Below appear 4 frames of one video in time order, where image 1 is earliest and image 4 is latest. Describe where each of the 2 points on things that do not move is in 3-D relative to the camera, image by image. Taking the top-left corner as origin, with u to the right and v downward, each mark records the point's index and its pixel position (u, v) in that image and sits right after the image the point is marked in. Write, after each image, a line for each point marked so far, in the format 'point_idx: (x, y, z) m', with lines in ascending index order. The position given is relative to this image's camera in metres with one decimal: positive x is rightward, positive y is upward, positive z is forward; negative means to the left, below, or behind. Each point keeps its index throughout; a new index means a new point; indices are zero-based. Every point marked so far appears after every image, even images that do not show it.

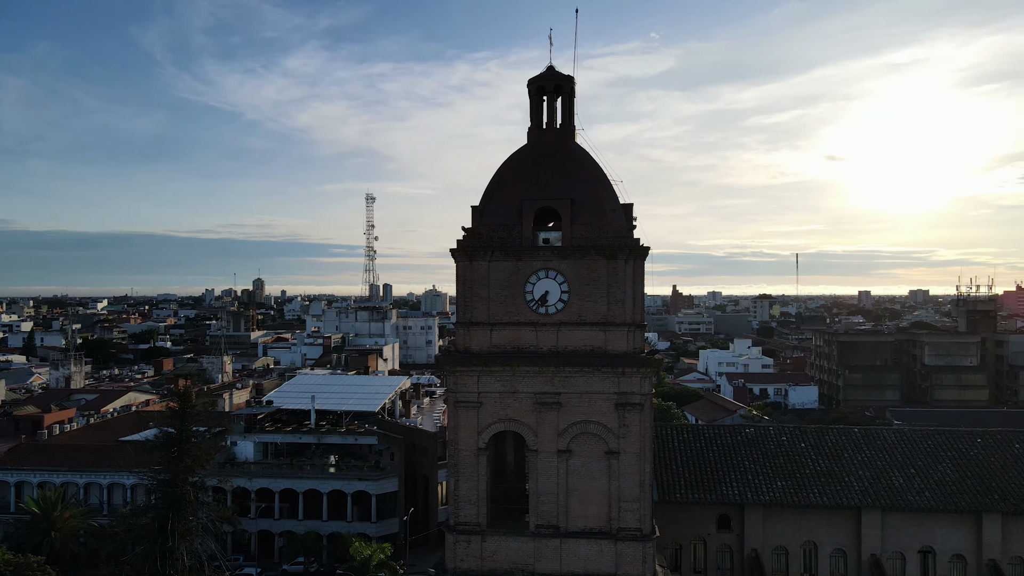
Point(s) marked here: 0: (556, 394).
0: (+0.9, -2.1, +14.2) m
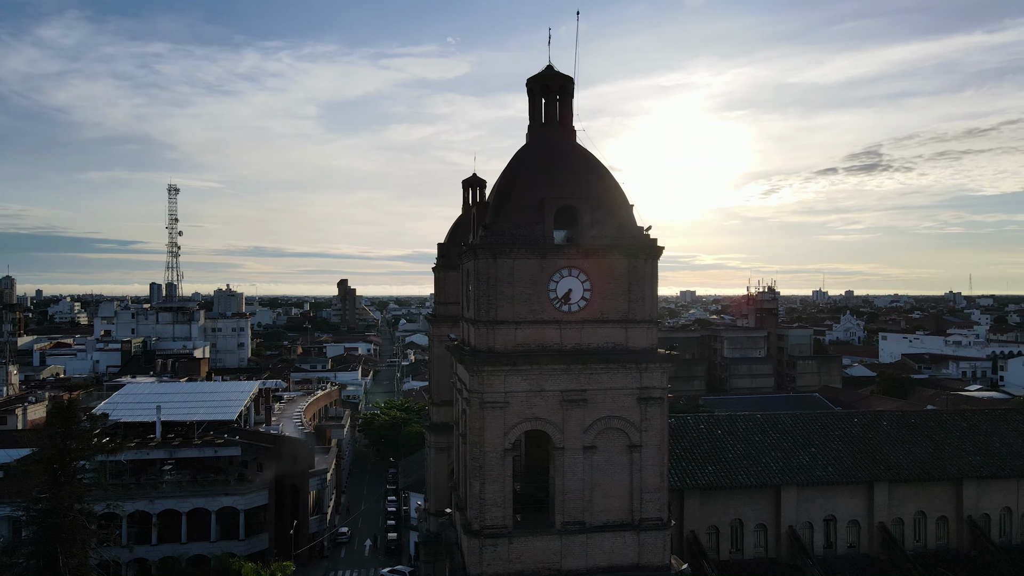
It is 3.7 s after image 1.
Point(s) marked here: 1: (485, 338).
0: (+1.4, -2.1, +14.4) m
1: (-0.5, -1.0, +14.3) m
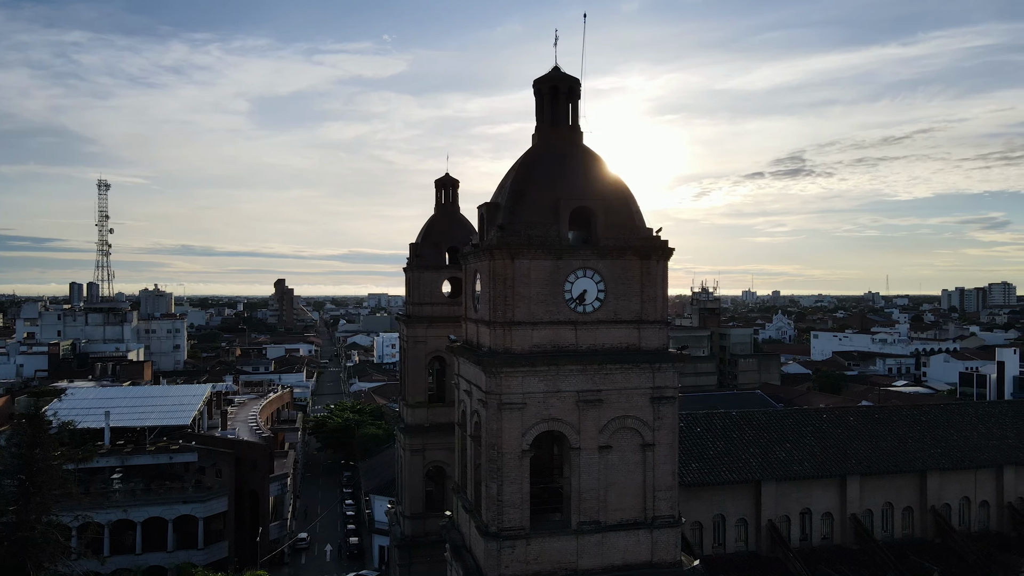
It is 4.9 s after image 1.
0: (+1.7, -2.1, +14.4) m
1: (-0.2, -1.0, +14.2) m
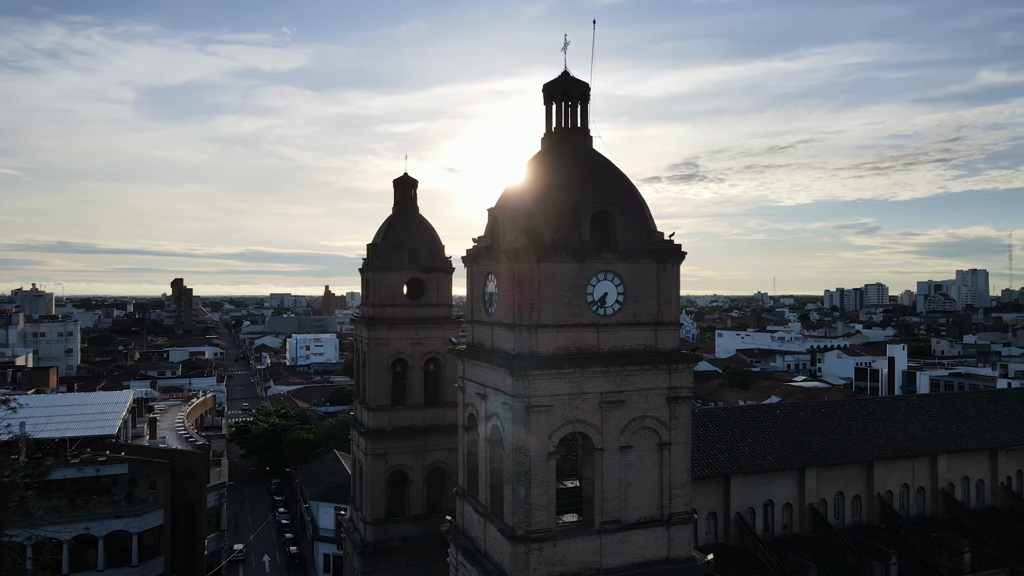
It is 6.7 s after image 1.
0: (+2.2, -2.1, +14.7) m
1: (+0.3, -1.1, +14.2) m
